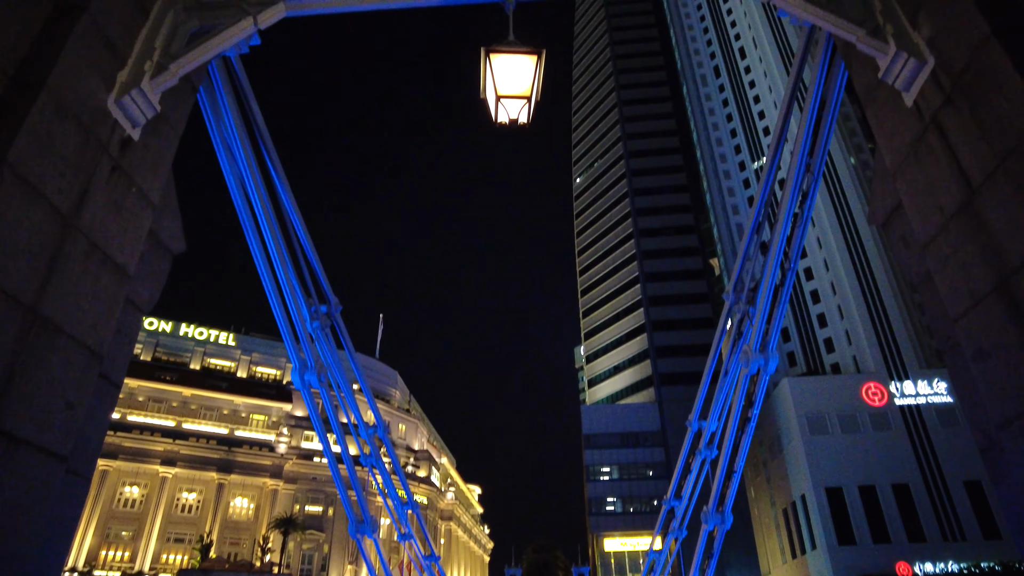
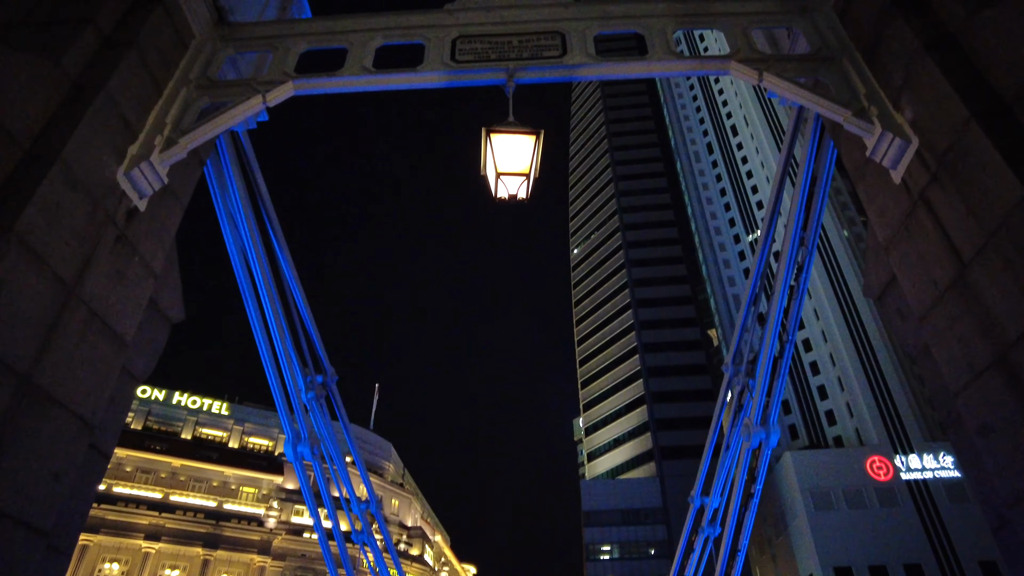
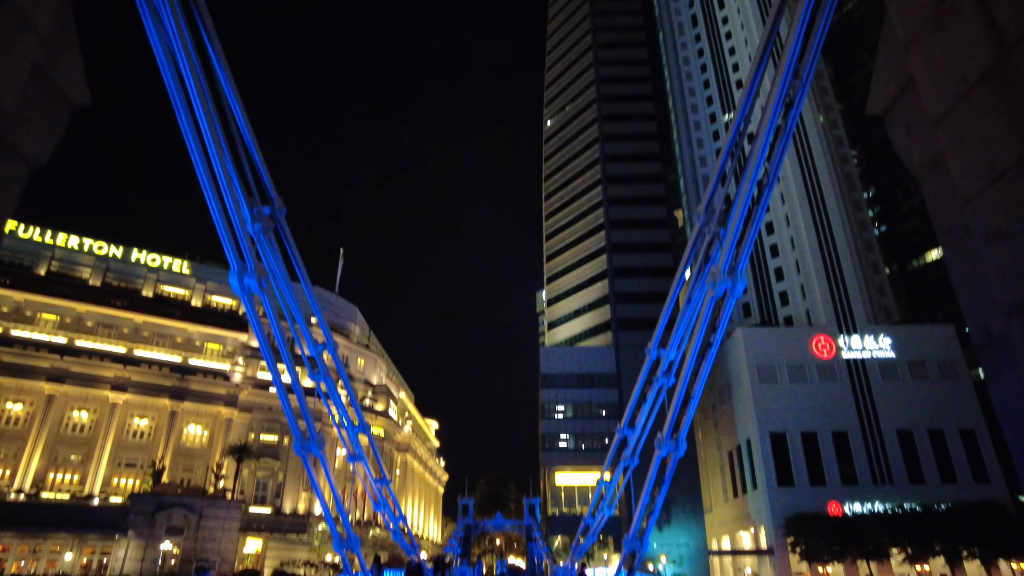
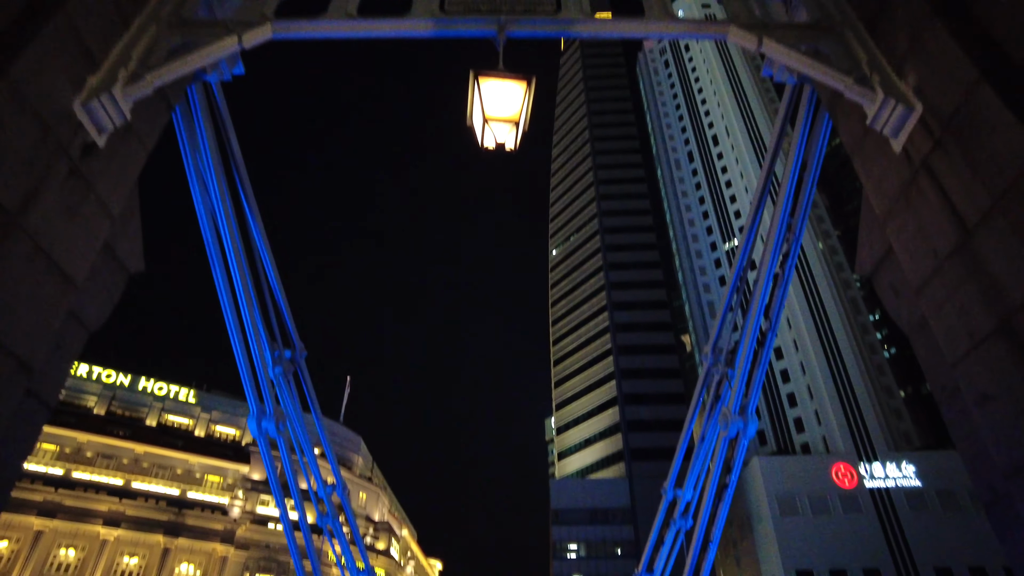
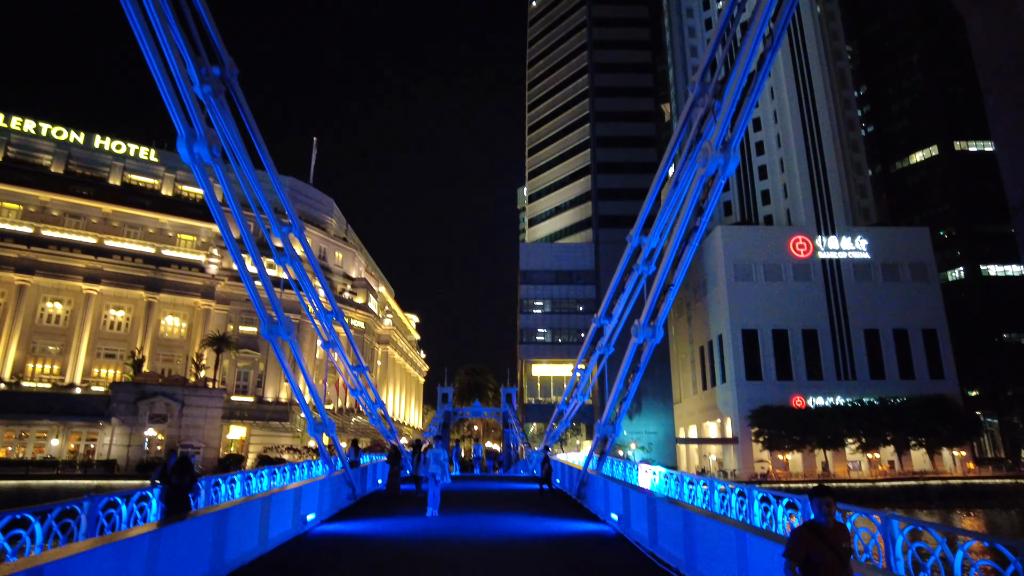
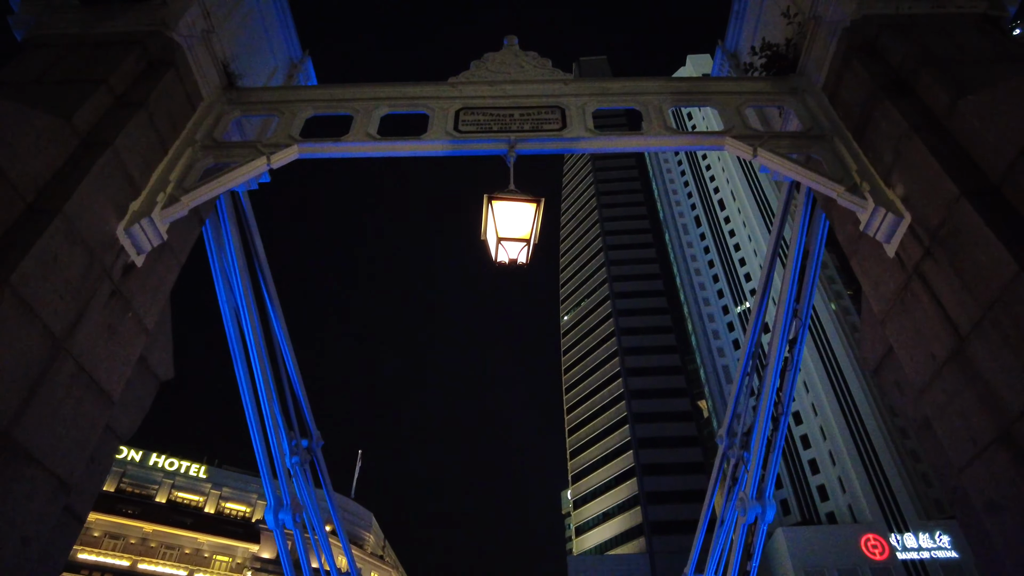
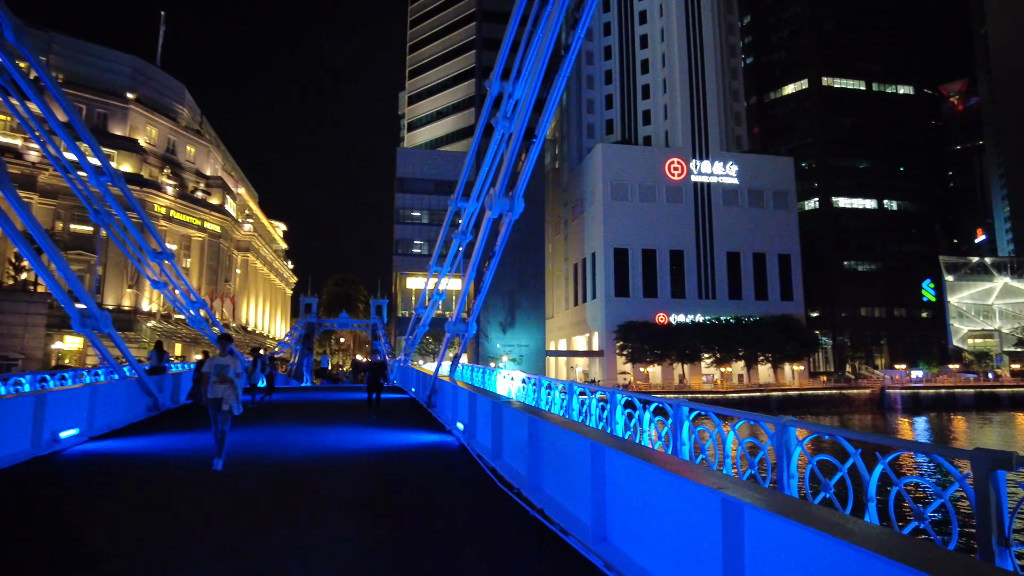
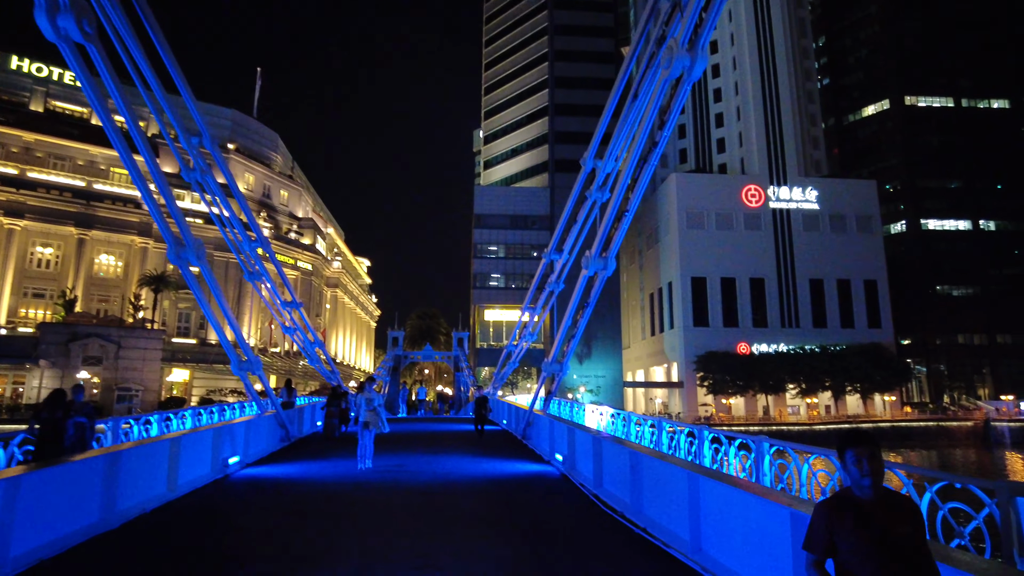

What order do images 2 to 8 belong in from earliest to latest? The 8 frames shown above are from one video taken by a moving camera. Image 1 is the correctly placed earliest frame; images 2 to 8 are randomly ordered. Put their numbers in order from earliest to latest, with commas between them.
2, 6, 4, 3, 5, 8, 7
